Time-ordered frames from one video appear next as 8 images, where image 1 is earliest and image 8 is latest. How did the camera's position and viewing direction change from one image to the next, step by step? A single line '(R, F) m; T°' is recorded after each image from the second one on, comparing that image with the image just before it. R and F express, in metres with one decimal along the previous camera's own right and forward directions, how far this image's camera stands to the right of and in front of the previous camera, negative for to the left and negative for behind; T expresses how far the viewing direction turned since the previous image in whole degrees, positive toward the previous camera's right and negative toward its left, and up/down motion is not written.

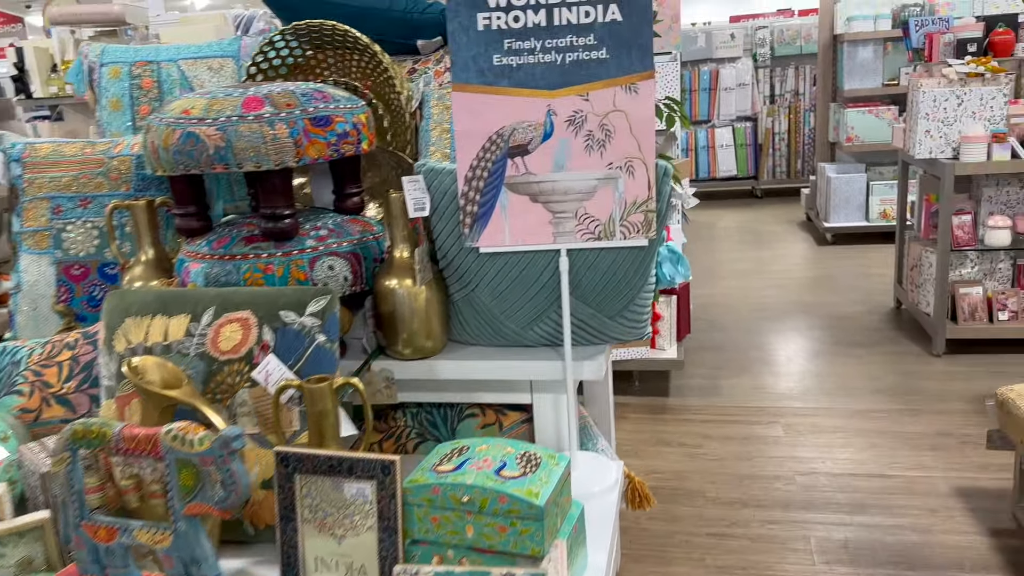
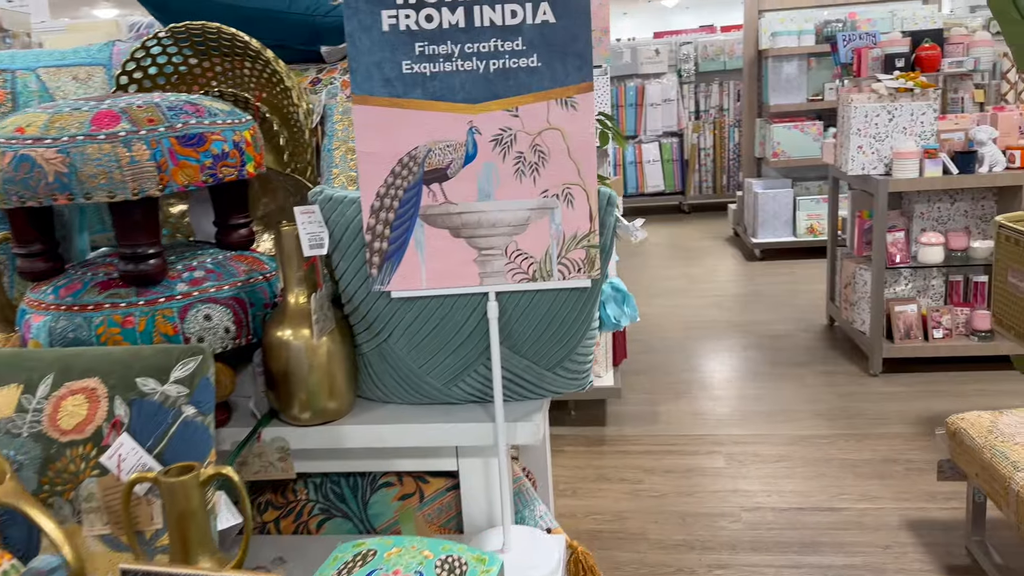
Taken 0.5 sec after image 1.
(0.0, +0.2) m; +5°
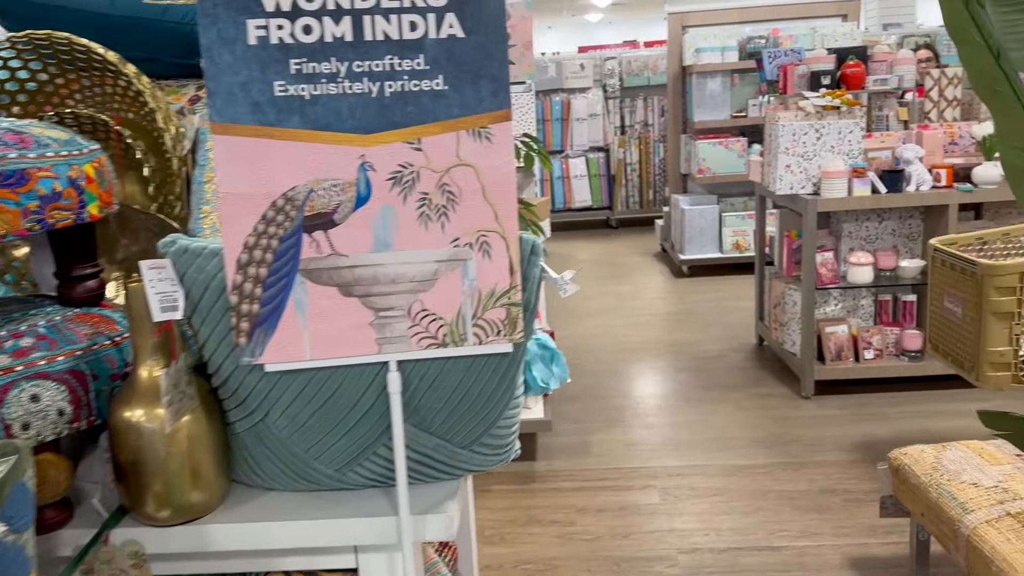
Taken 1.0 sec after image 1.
(0.0, +0.2) m; +5°
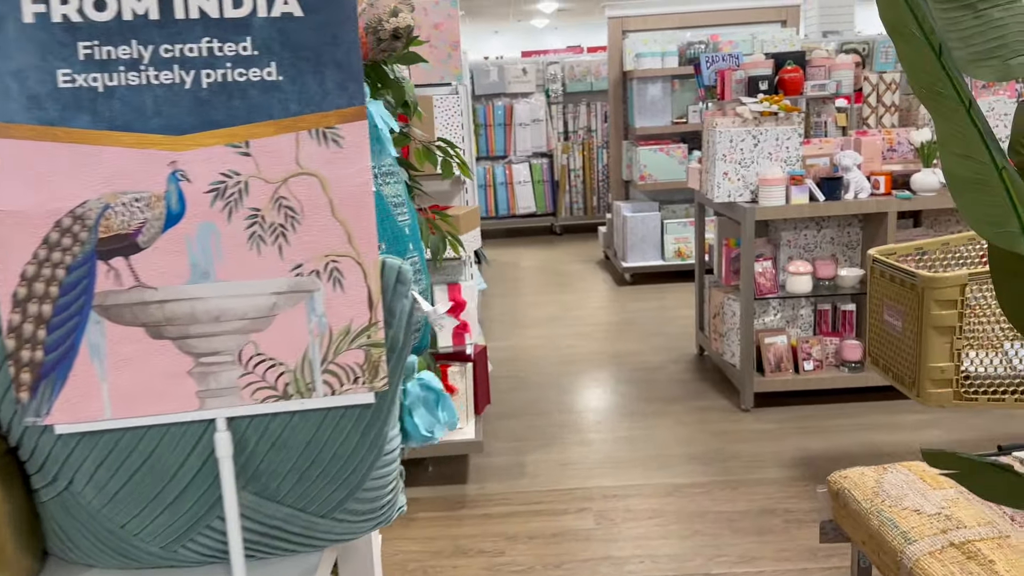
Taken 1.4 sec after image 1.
(+0.1, +0.2) m; +3°
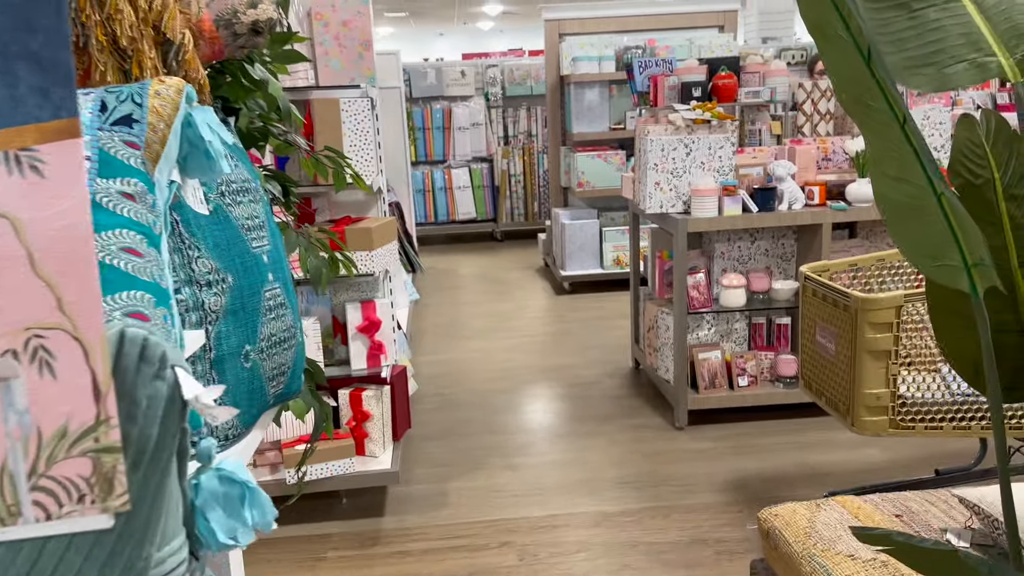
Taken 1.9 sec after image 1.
(+0.1, +0.2) m; +4°
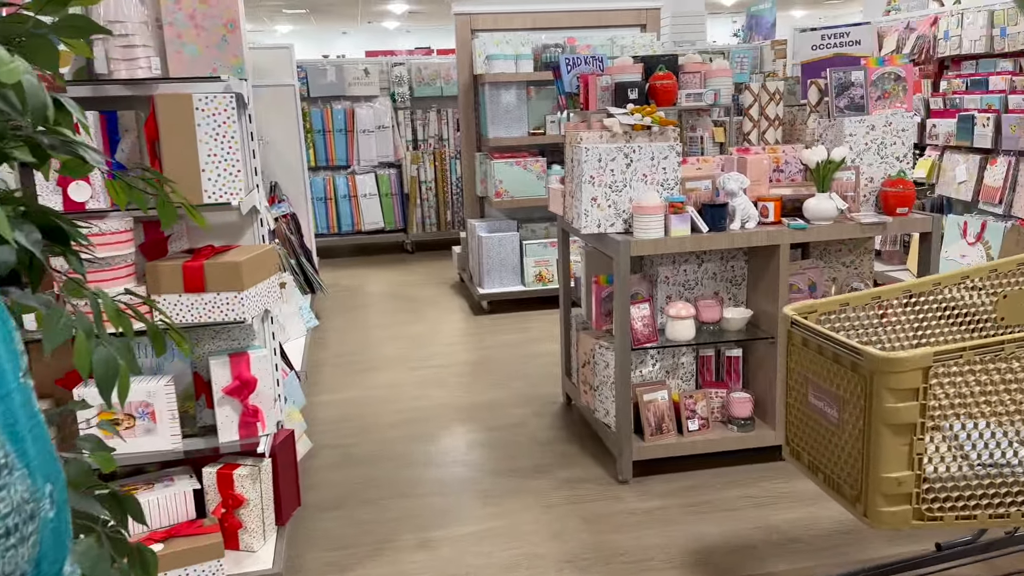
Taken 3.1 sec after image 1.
(0.0, +0.6) m; +6°
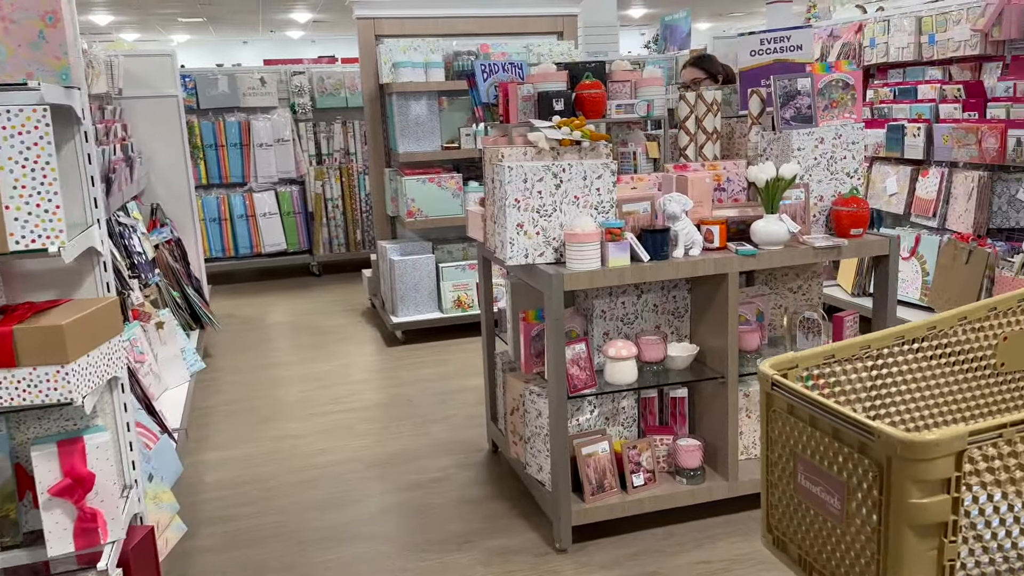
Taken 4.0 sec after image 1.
(0.0, +0.4) m; +6°
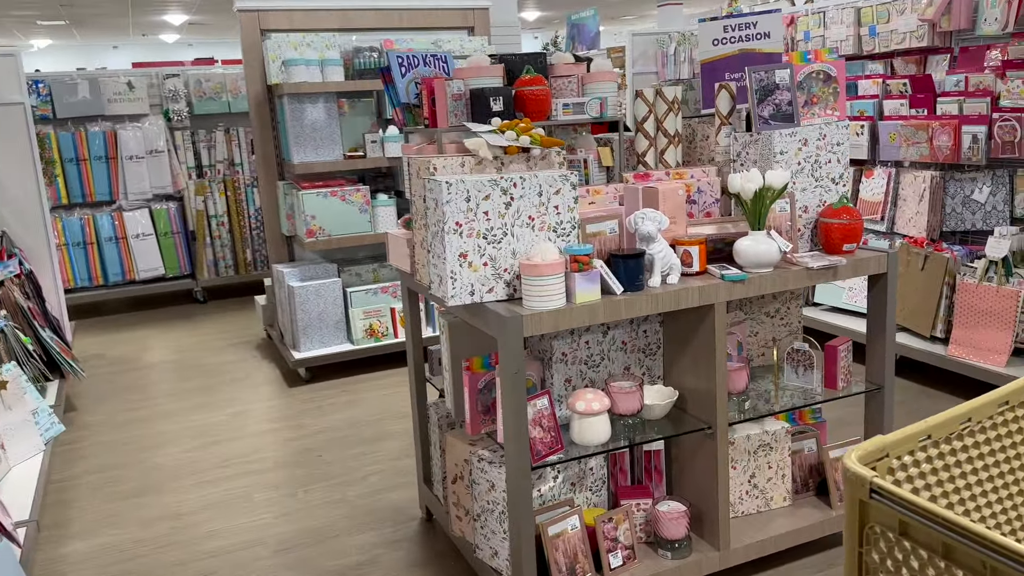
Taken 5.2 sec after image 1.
(-0.1, +0.5) m; +7°
